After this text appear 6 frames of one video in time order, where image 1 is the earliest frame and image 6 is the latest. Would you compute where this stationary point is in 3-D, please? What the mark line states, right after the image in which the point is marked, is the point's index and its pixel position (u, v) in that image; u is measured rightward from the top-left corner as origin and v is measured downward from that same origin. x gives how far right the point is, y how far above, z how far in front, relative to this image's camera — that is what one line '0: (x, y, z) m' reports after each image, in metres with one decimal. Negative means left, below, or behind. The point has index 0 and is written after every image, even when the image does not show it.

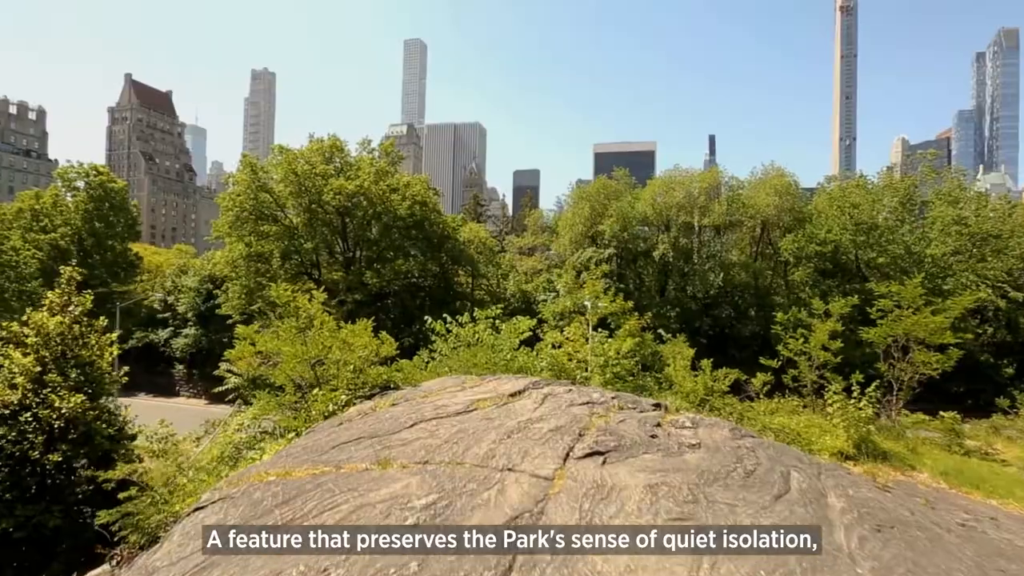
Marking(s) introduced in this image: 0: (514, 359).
0: (0.0, -1.2, +7.9) m
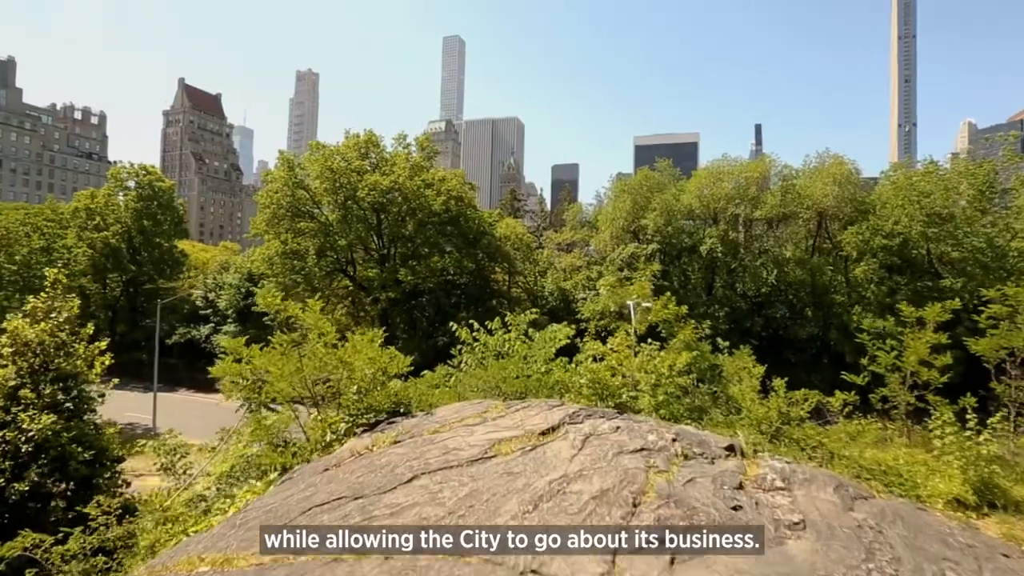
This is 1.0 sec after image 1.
0: (+0.5, -1.2, +7.1) m
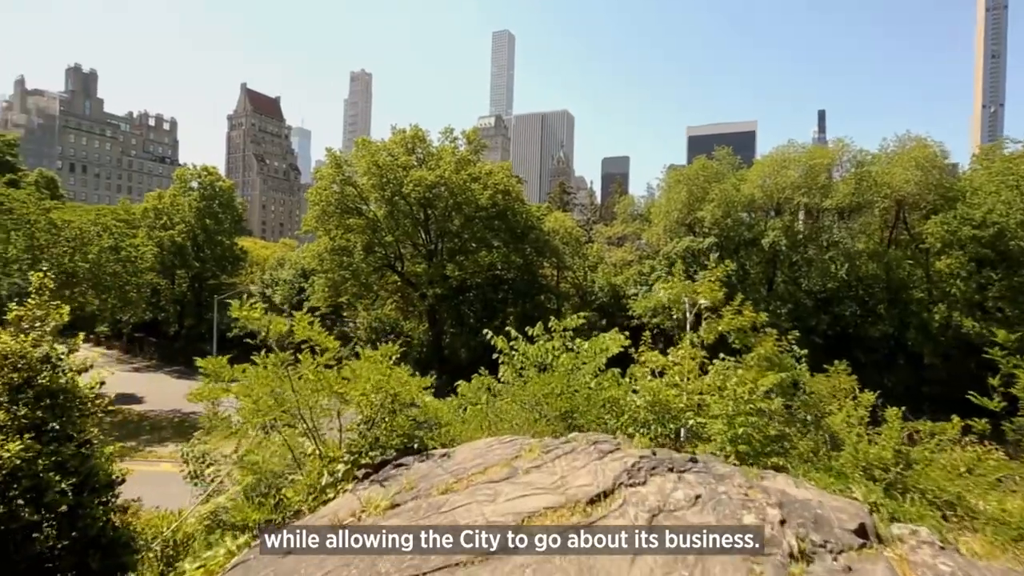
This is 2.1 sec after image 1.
0: (+1.0, -1.2, +6.1) m
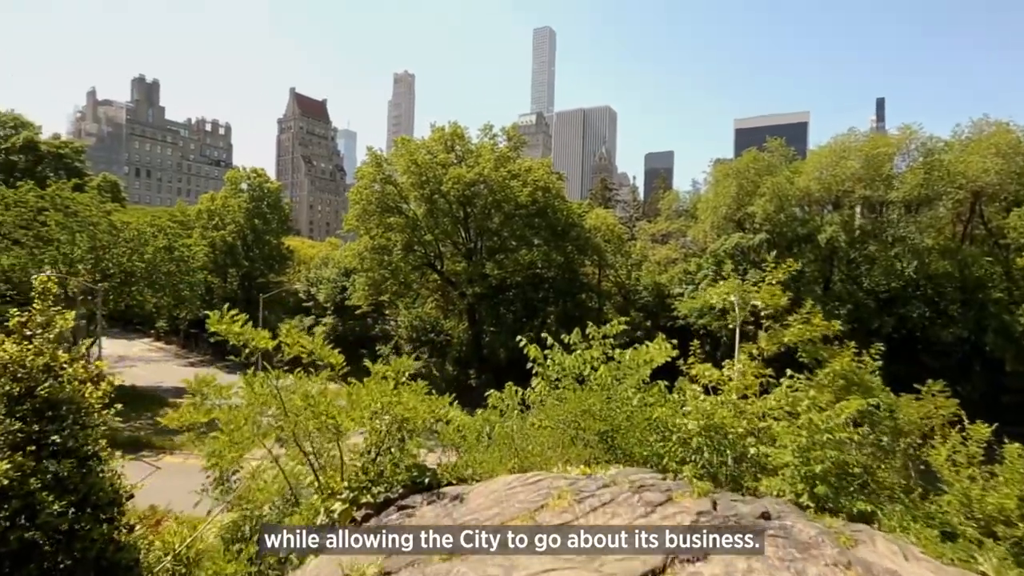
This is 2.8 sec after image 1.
0: (+1.4, -1.3, +5.5) m
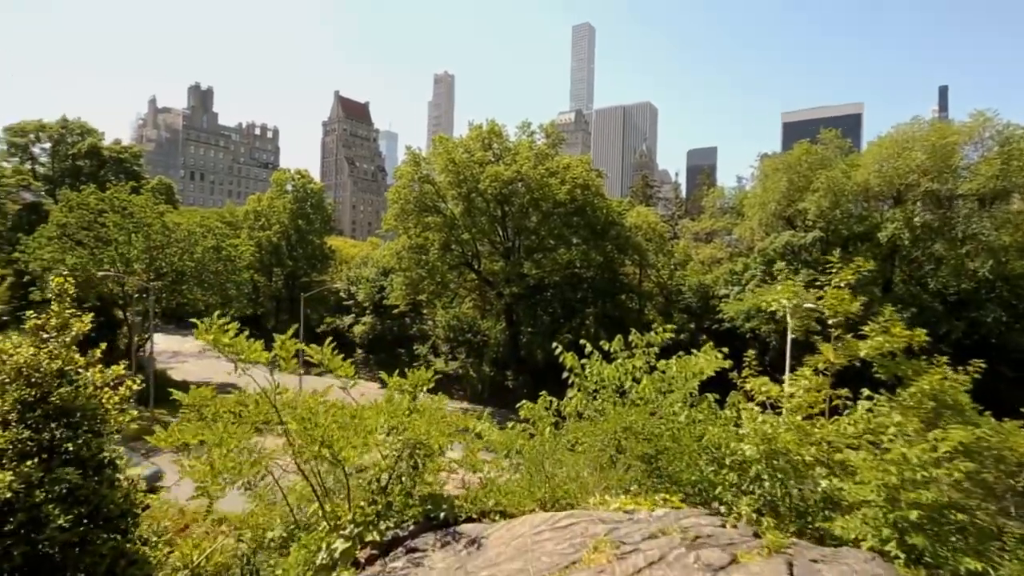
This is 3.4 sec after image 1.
0: (+1.7, -1.3, +5.0) m
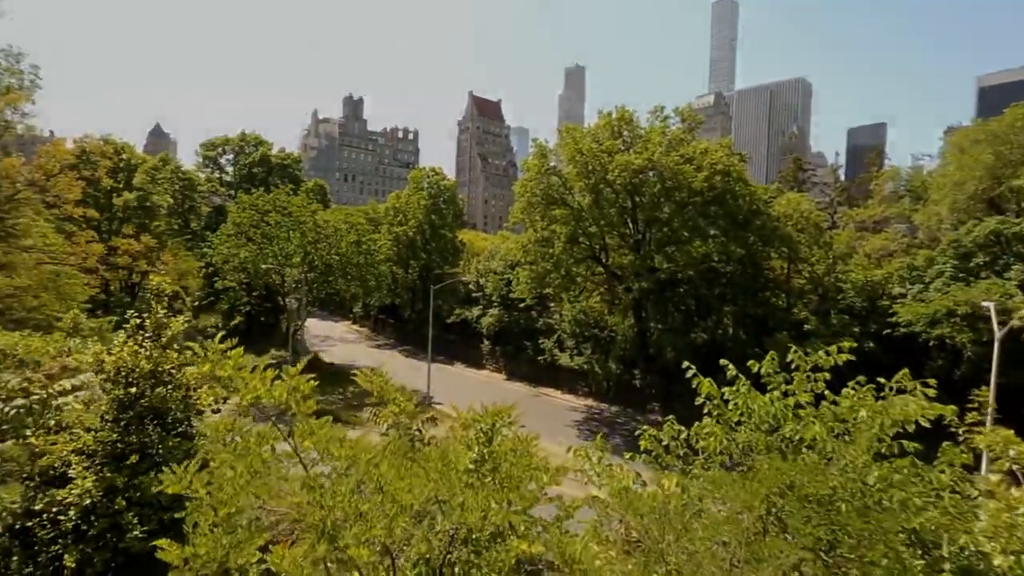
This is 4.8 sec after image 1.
0: (+2.6, -1.4, +3.6) m
